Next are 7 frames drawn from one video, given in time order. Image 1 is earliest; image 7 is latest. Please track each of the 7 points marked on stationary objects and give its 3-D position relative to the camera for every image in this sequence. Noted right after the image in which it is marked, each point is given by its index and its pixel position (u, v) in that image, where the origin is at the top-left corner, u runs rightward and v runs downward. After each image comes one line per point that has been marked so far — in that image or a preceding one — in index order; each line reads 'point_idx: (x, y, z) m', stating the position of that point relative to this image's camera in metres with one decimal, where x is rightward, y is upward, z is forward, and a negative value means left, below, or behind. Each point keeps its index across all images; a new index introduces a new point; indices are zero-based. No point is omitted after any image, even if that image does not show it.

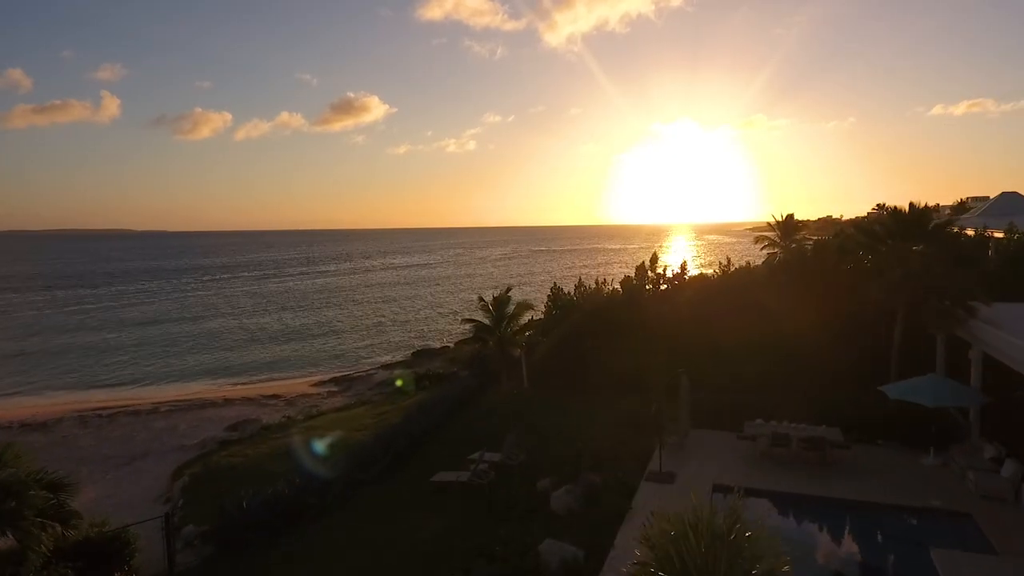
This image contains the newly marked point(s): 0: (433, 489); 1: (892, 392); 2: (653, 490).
0: (-2.1, -5.4, +16.6) m
1: (+9.8, -2.7, +16.0) m
2: (+3.4, -4.9, +14.9) m
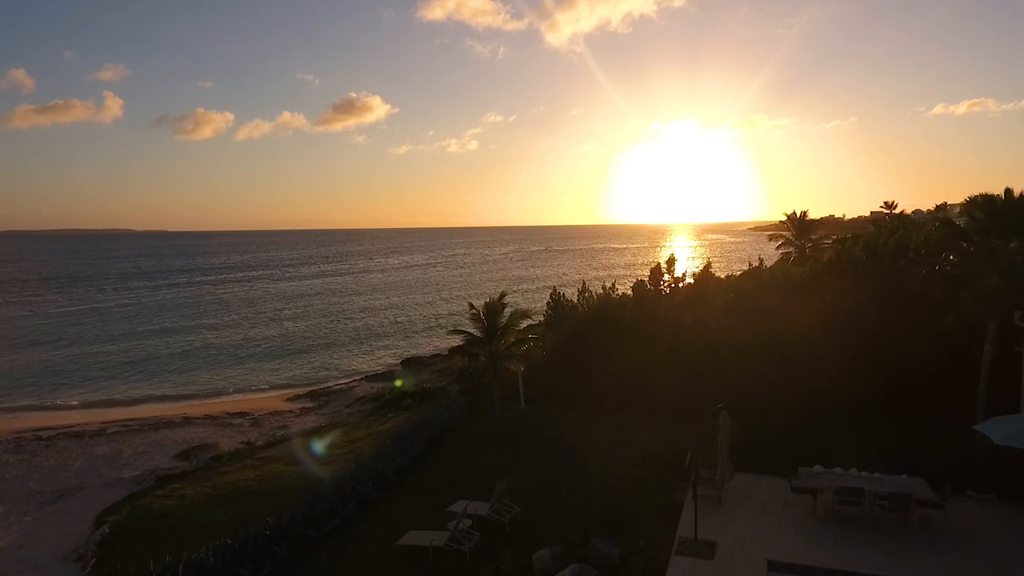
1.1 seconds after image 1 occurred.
0: (-2.3, -5.6, +12.9) m
1: (+9.6, -2.9, +12.2) m
2: (+3.2, -5.1, +11.2) m
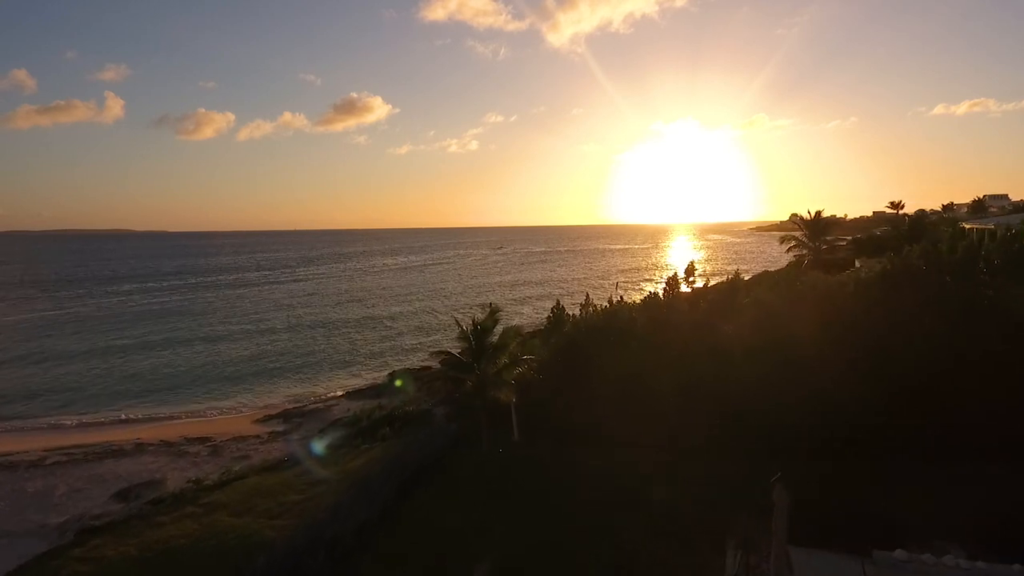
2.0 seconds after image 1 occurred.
0: (-2.6, -6.1, +9.7) m
1: (+9.3, -3.3, +9.0) m
2: (+2.9, -5.5, +7.9) m
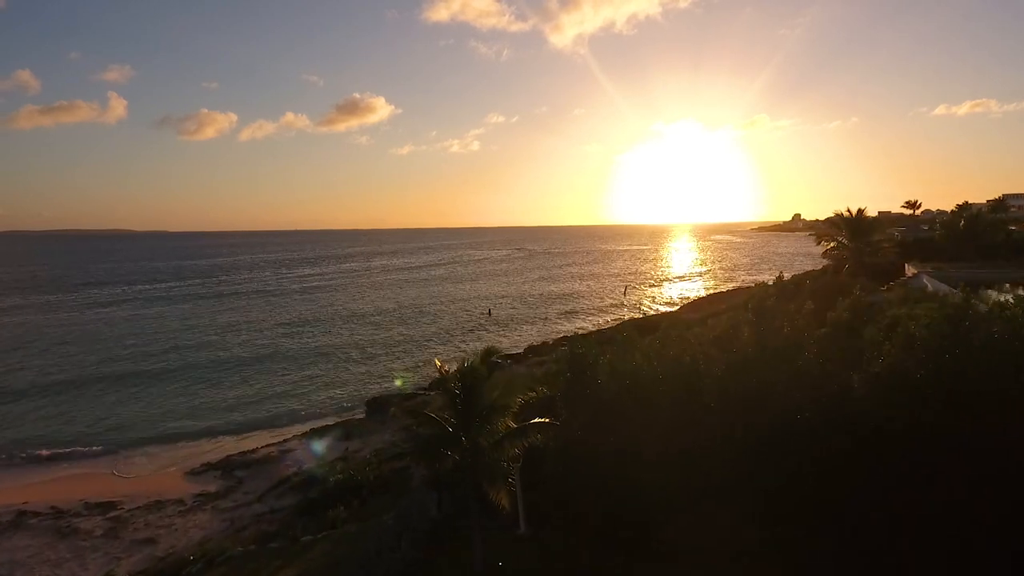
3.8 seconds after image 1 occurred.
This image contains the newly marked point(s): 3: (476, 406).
0: (-2.6, -6.7, +3.4) m
1: (+9.4, -3.9, +2.7) m
2: (+3.0, -6.1, +1.6) m
3: (-0.7, -2.4, +12.5) m
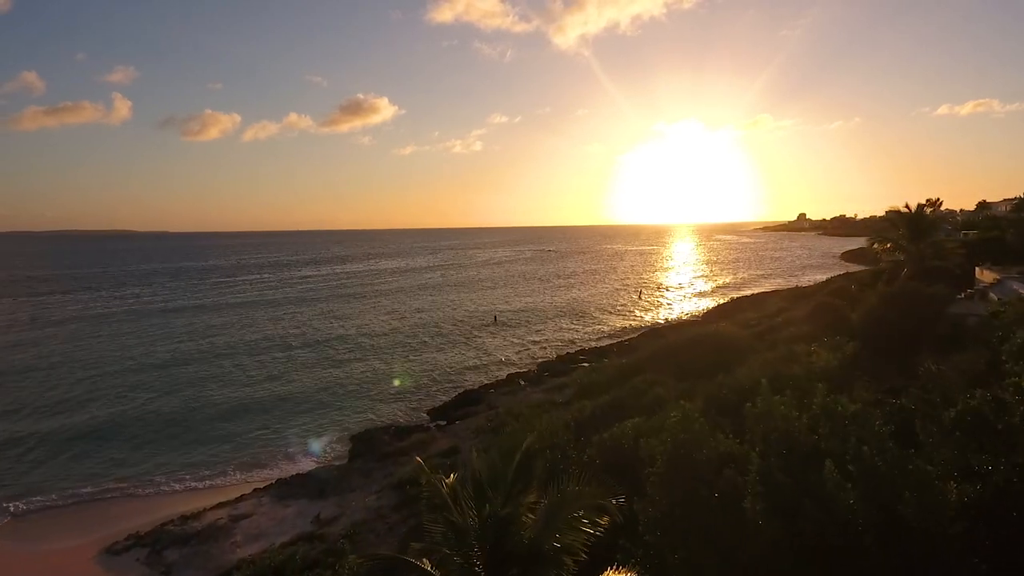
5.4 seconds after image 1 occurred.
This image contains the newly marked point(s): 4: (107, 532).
0: (-1.9, -7.1, -2.3) m
1: (+10.0, -4.4, -3.1) m
2: (+3.6, -6.6, -4.1) m
3: (-0.1, -2.9, +6.8) m
4: (-12.6, -7.2, +18.8) m
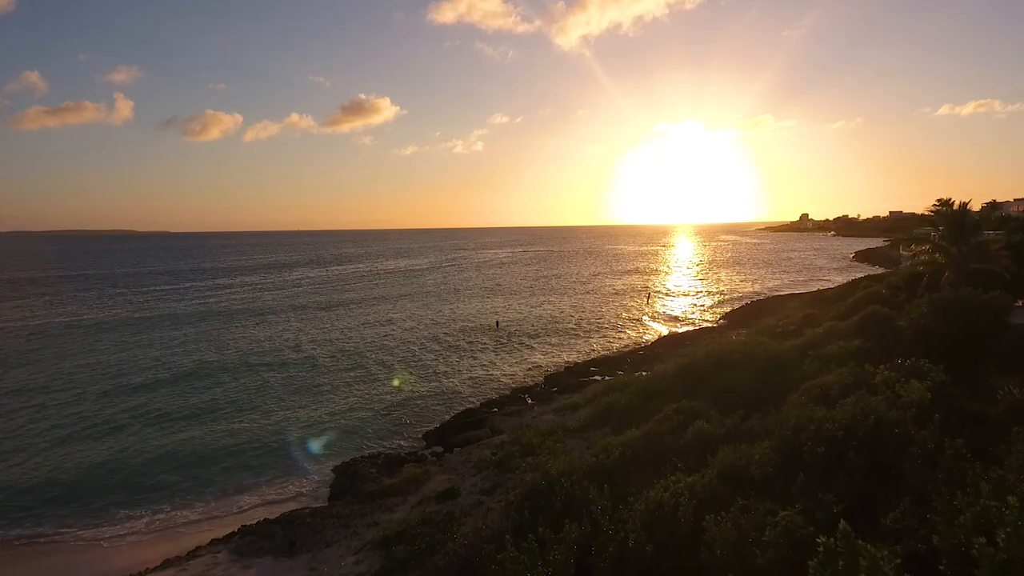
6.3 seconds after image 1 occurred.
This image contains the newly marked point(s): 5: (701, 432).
0: (-1.7, -7.4, -5.8) m
1: (+10.2, -4.7, -6.6) m
2: (+3.8, -6.9, -7.6) m
3: (+0.2, -3.2, +3.4) m
4: (-12.3, -7.5, +15.3) m
5: (+4.7, -3.6, +15.2) m
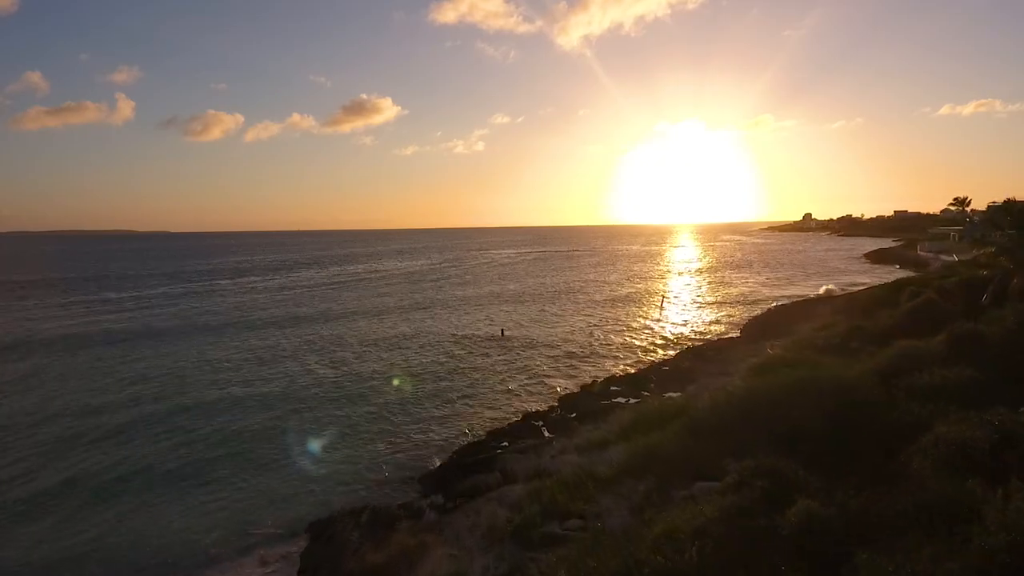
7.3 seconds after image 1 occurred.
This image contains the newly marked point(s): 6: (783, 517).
0: (-1.2, -7.9, -10.3) m
1: (+10.7, -5.2, -11.1) m
2: (+4.3, -7.3, -12.1) m
3: (+0.7, -3.7, -1.1) m
4: (-11.8, -8.0, +10.9) m
5: (+5.2, -4.0, +10.7) m
6: (+5.0, -4.2, +11.3) m
